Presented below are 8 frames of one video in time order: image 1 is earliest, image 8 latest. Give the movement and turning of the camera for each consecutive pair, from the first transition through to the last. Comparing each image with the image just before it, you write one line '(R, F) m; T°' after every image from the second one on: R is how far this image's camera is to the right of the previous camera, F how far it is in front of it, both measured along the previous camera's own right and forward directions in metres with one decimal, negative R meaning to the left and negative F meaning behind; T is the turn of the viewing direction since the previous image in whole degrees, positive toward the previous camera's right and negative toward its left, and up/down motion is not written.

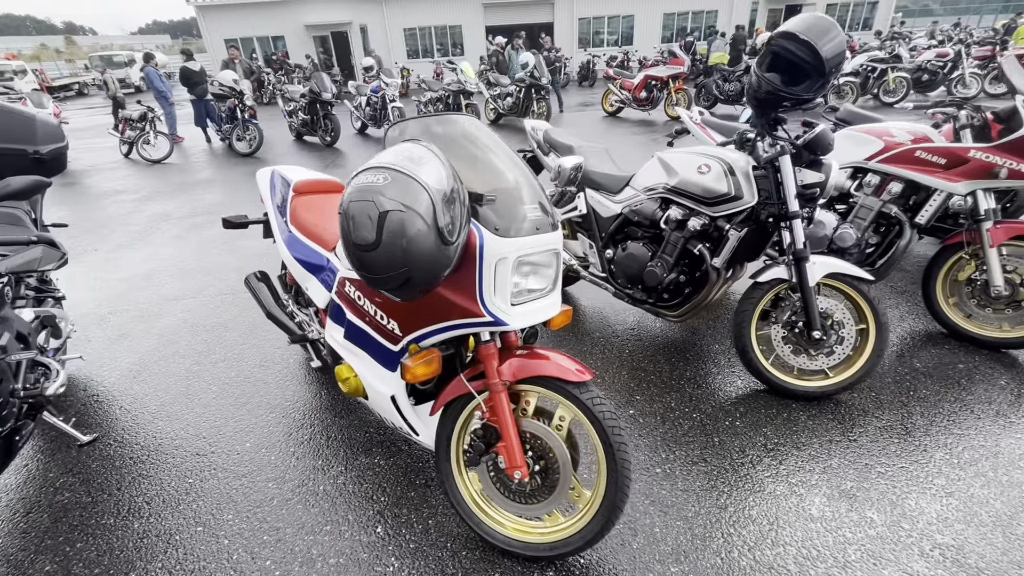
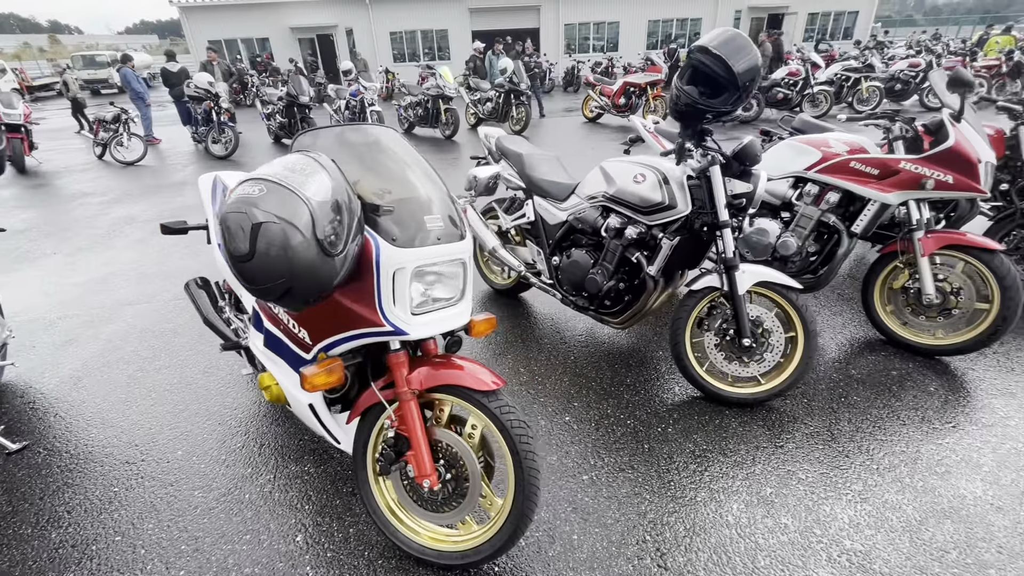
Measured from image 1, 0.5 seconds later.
(+0.3, 0.0) m; +1°
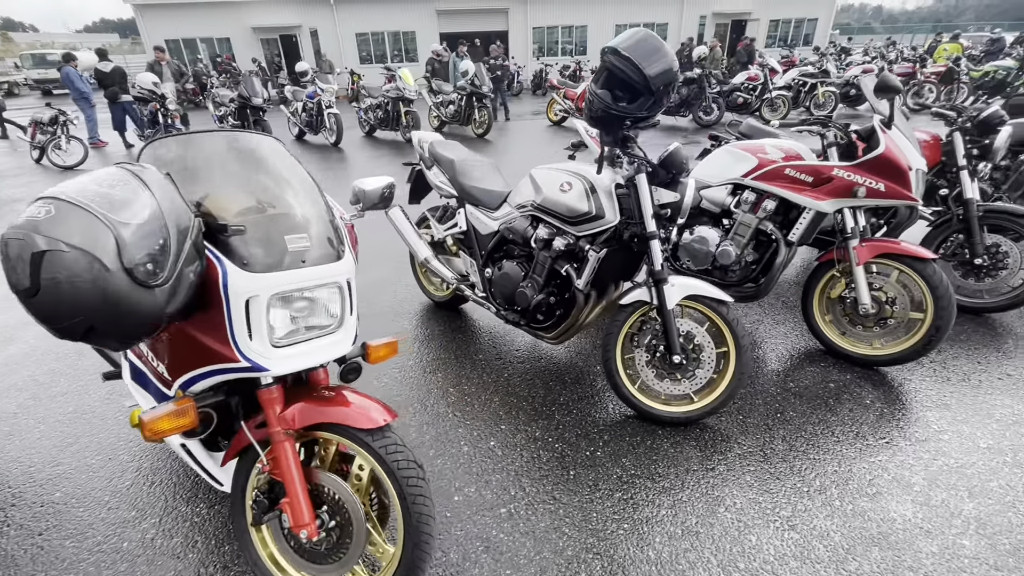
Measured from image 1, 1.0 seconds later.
(+0.3, +0.2) m; +3°
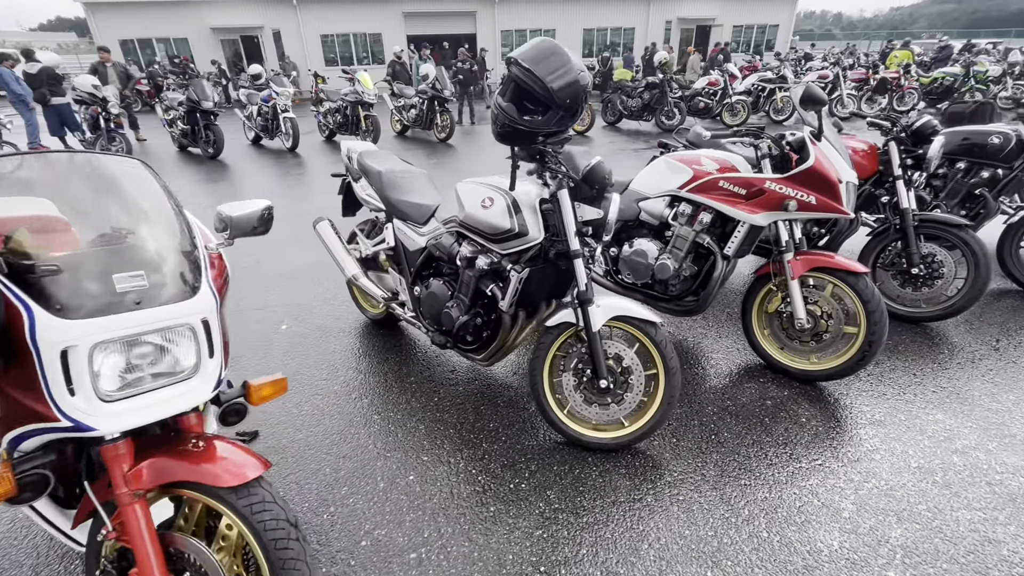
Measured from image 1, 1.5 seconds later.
(+0.3, +0.1) m; +3°
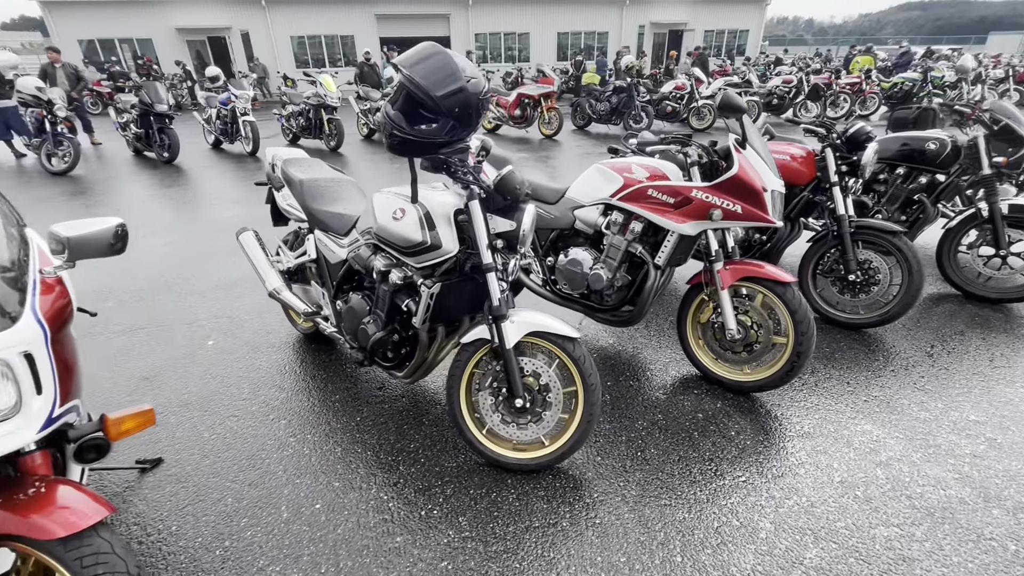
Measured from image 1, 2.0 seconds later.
(+0.3, +0.1) m; +2°
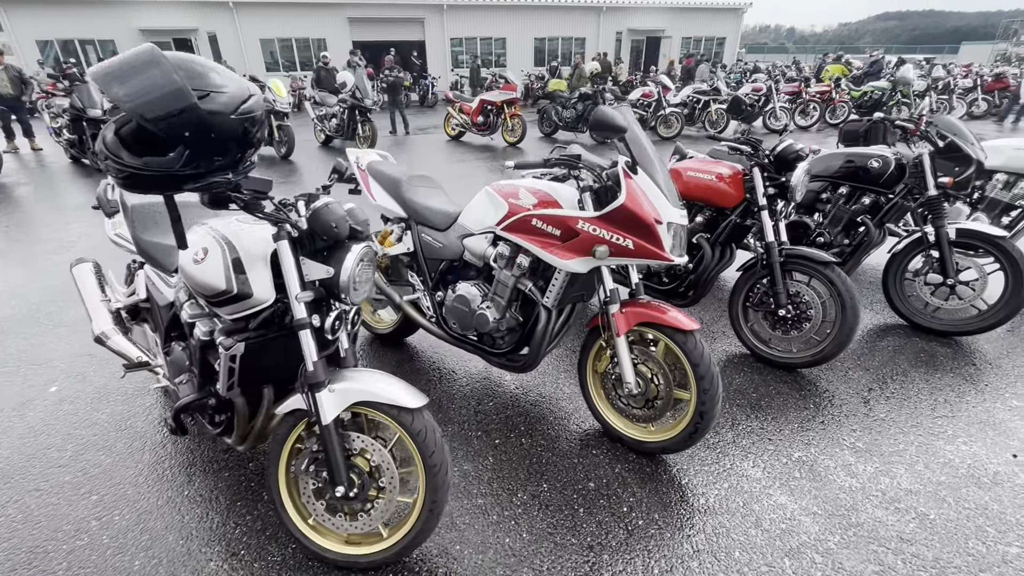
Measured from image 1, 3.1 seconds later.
(+0.6, +0.4) m; +1°
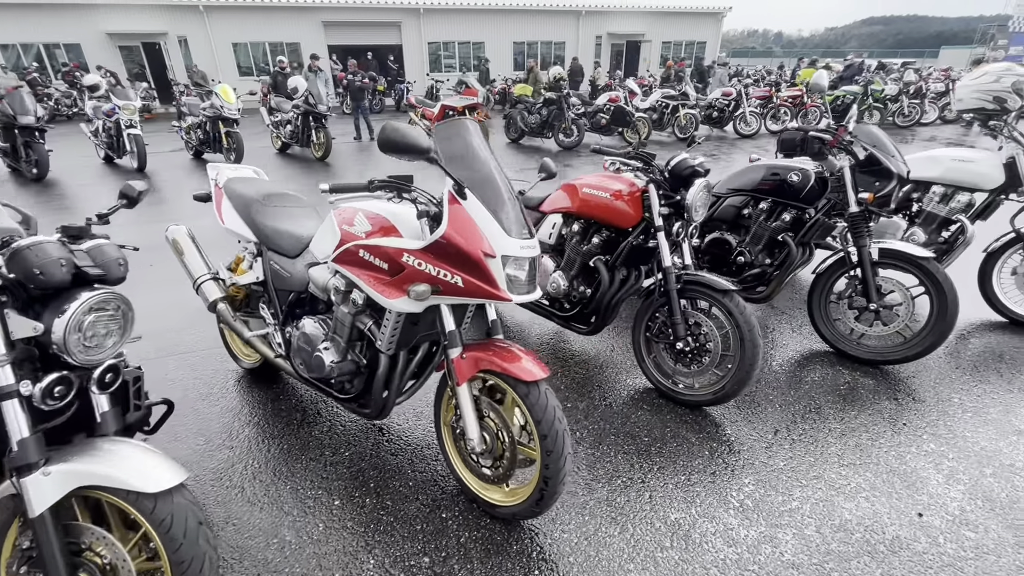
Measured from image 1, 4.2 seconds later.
(+0.7, +0.3) m; +1°
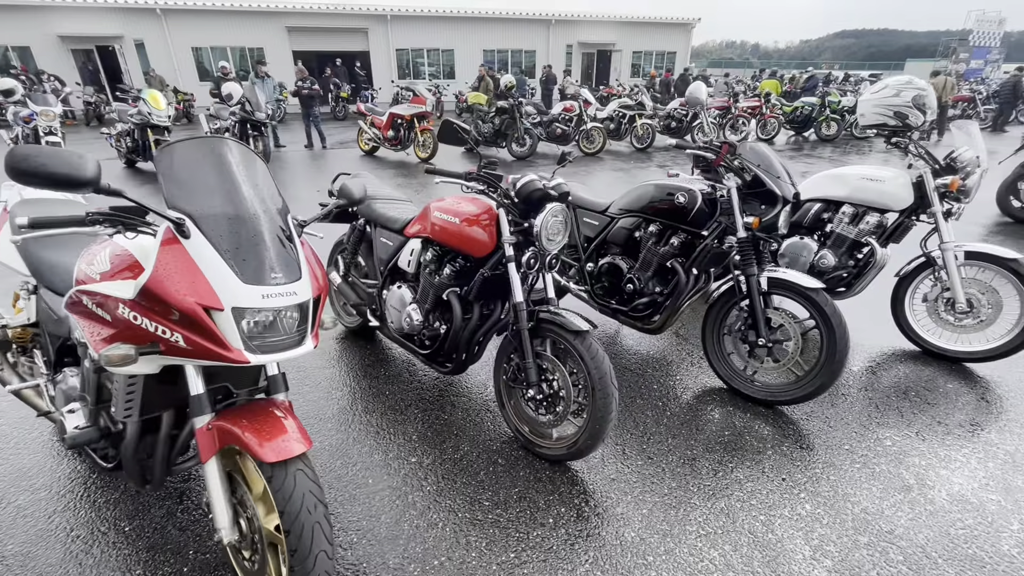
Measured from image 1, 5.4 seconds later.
(+0.8, +0.3) m; +2°
